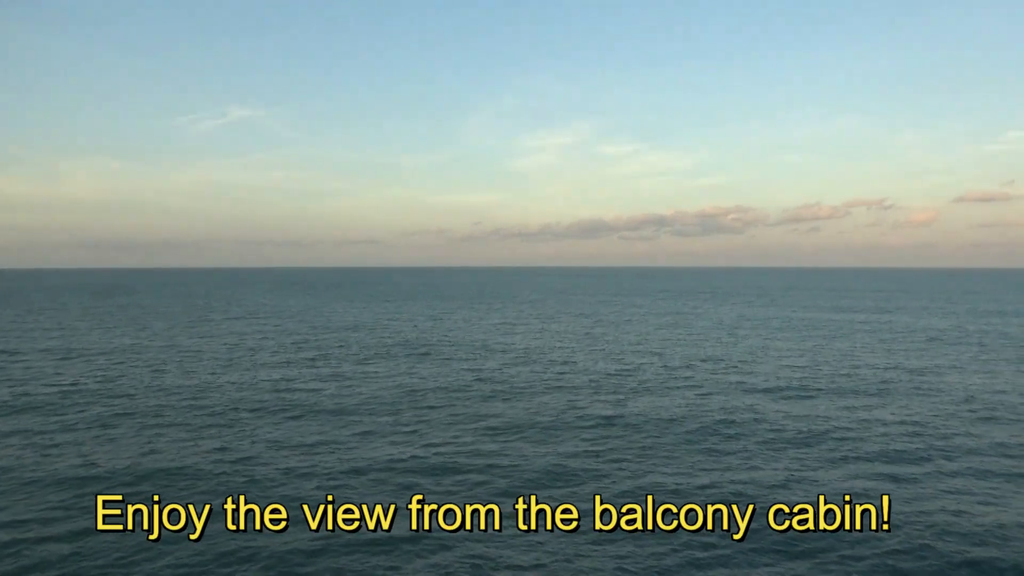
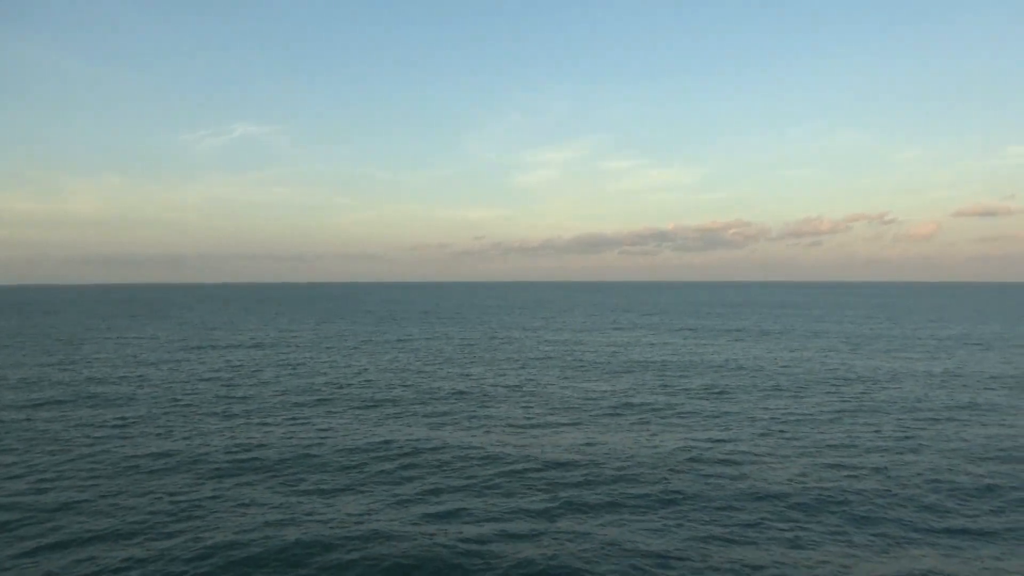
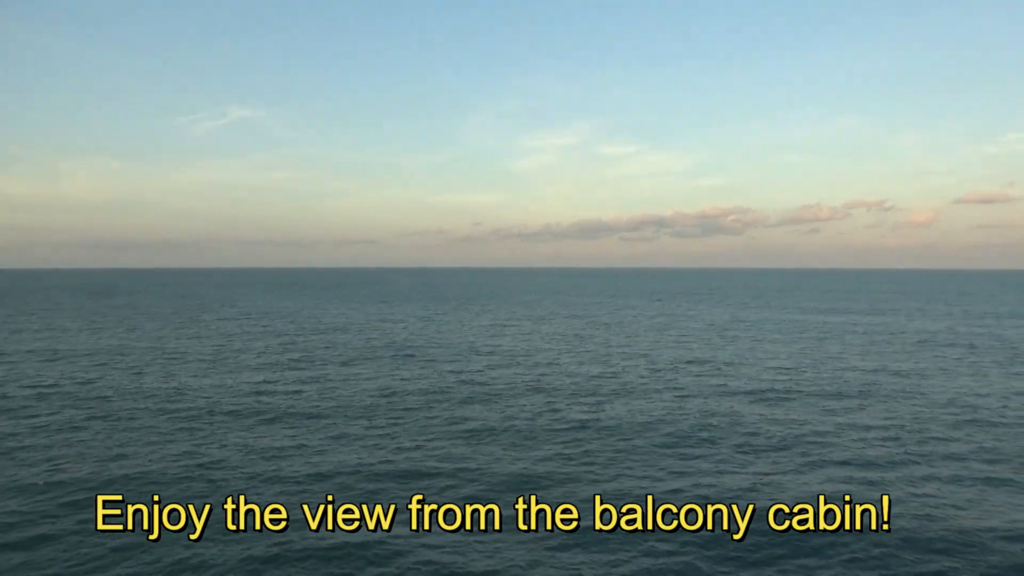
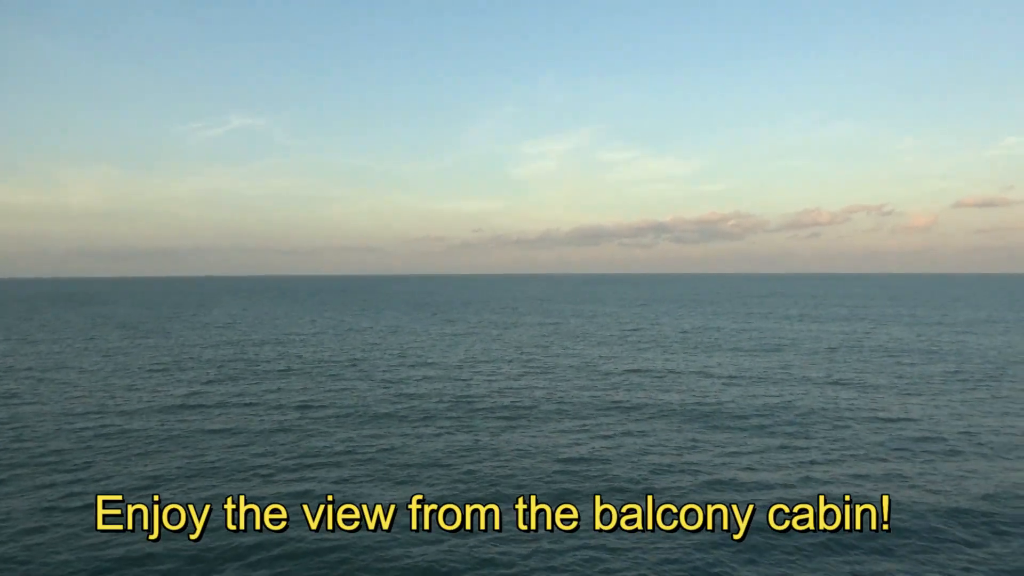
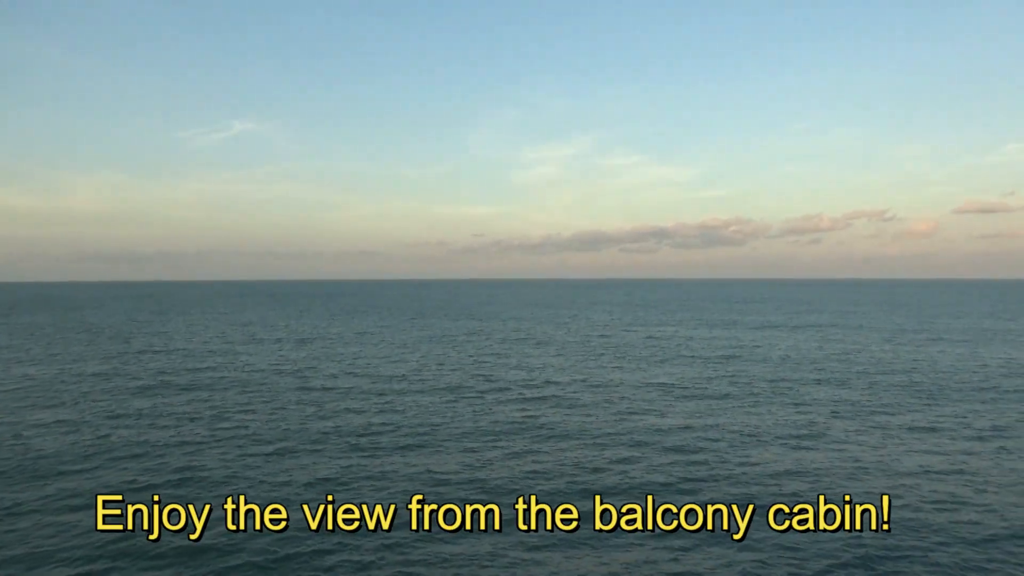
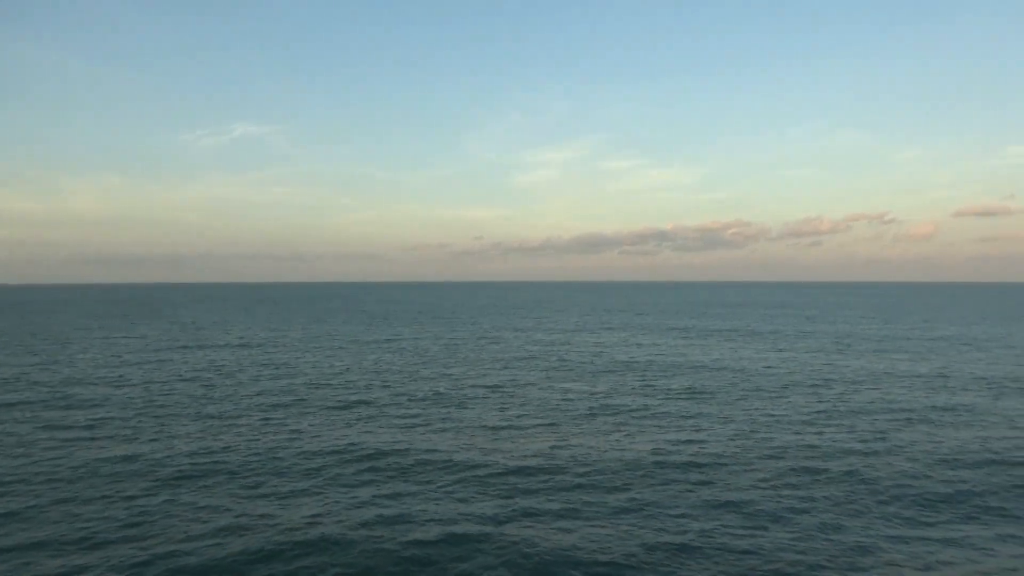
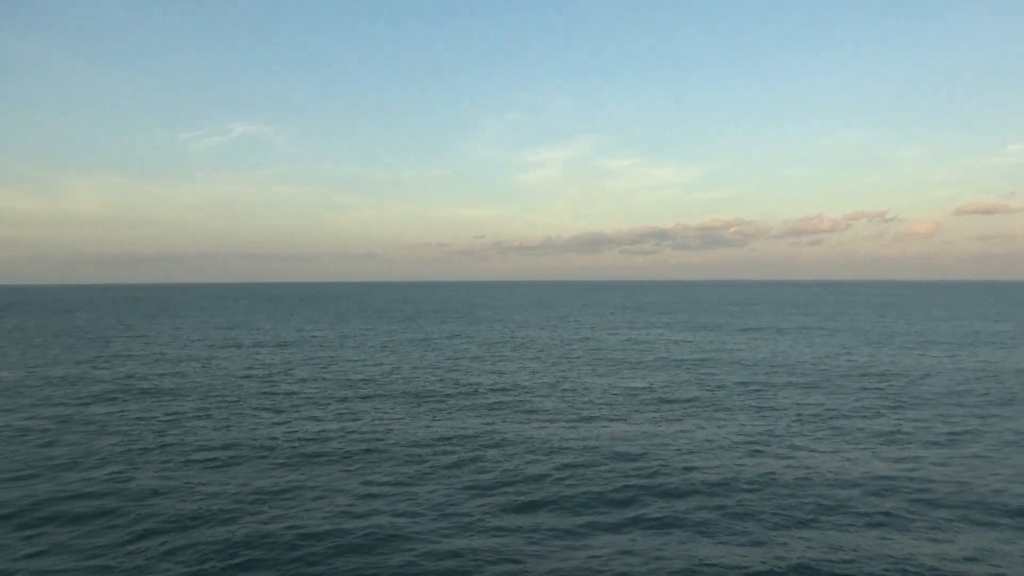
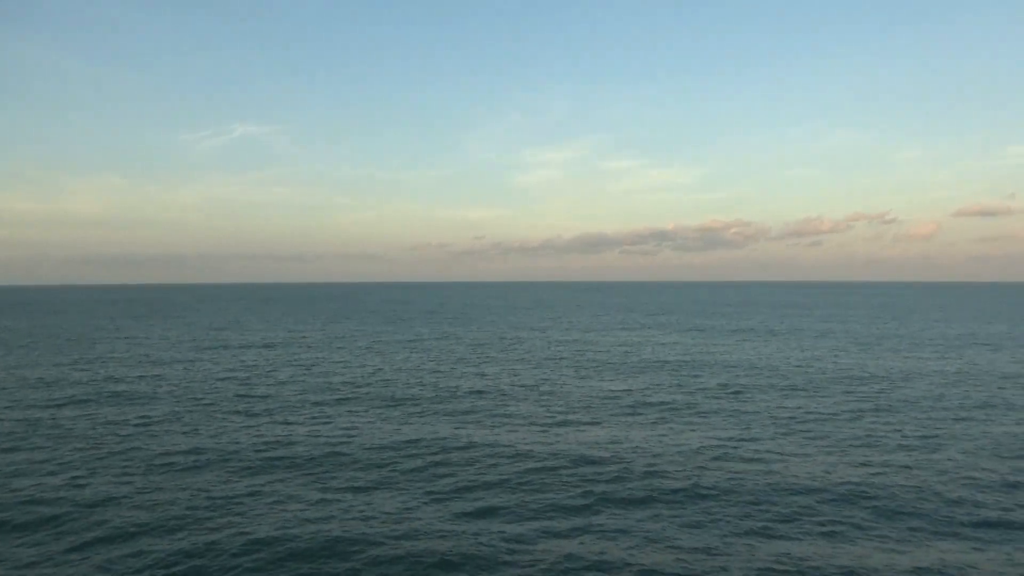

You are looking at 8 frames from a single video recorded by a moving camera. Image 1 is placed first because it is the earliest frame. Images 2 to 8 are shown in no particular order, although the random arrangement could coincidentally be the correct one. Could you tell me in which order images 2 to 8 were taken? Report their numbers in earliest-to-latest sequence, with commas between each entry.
3, 4, 5, 7, 8, 2, 6
